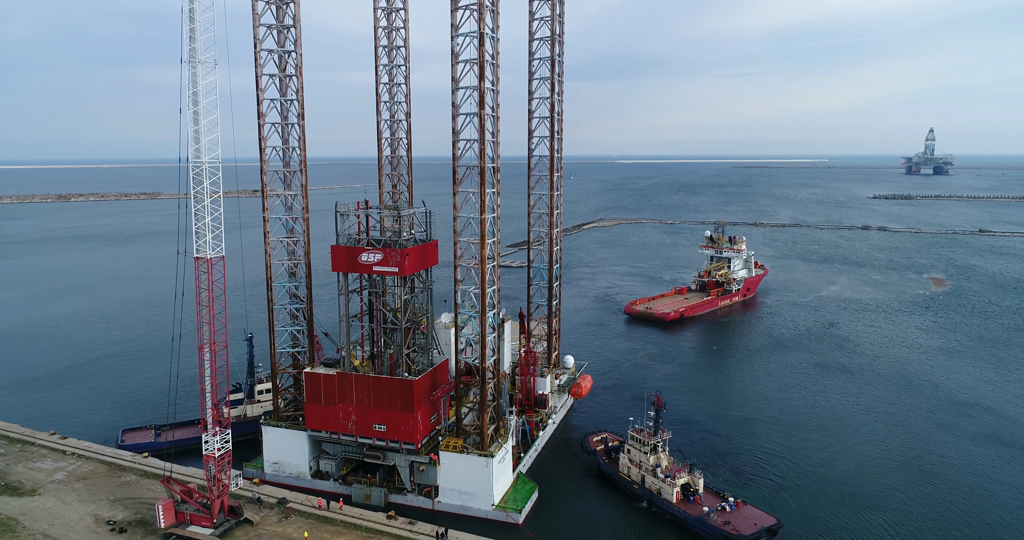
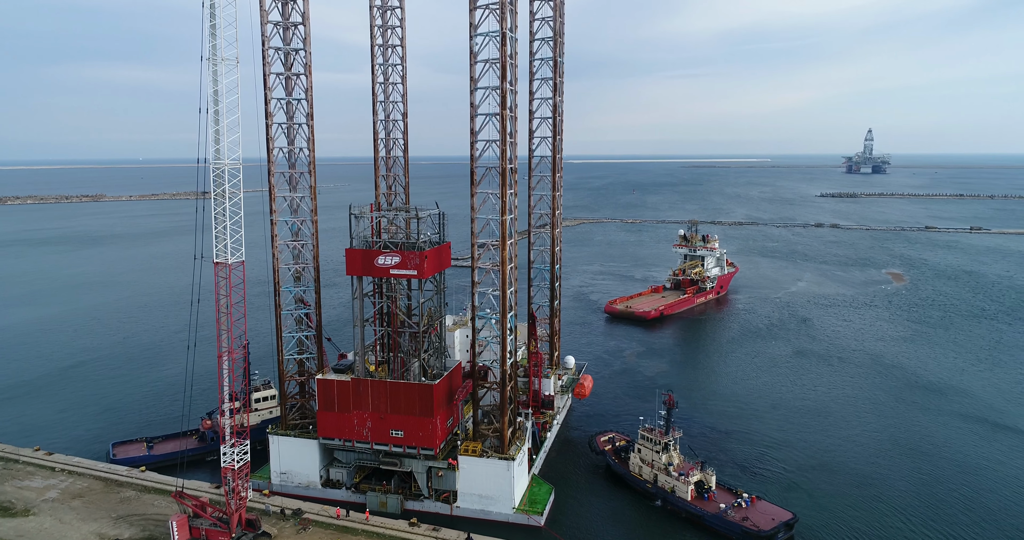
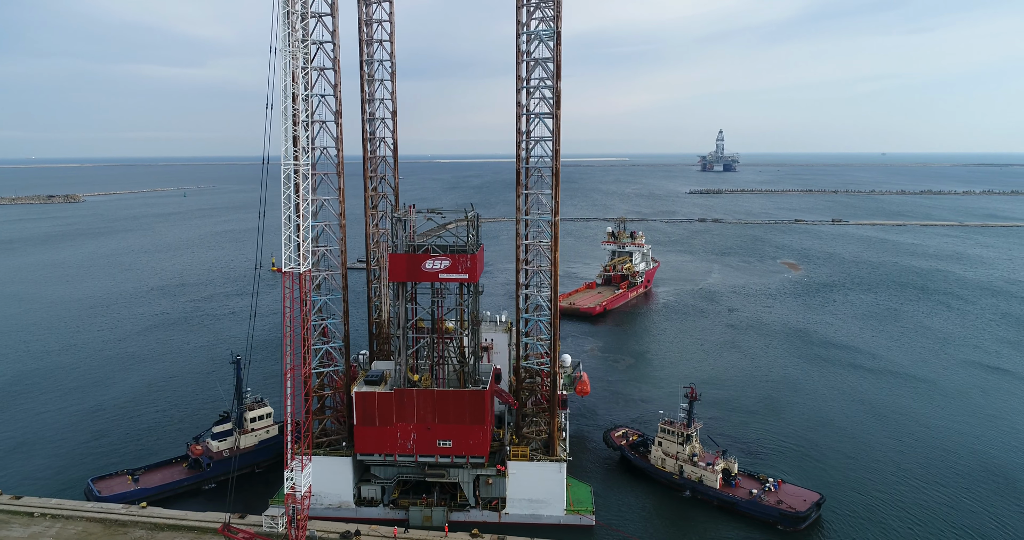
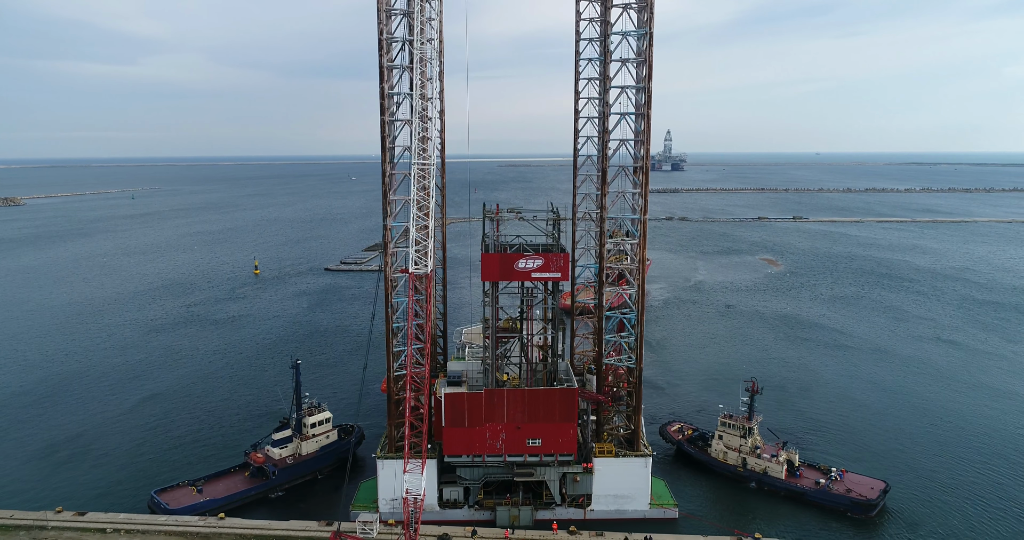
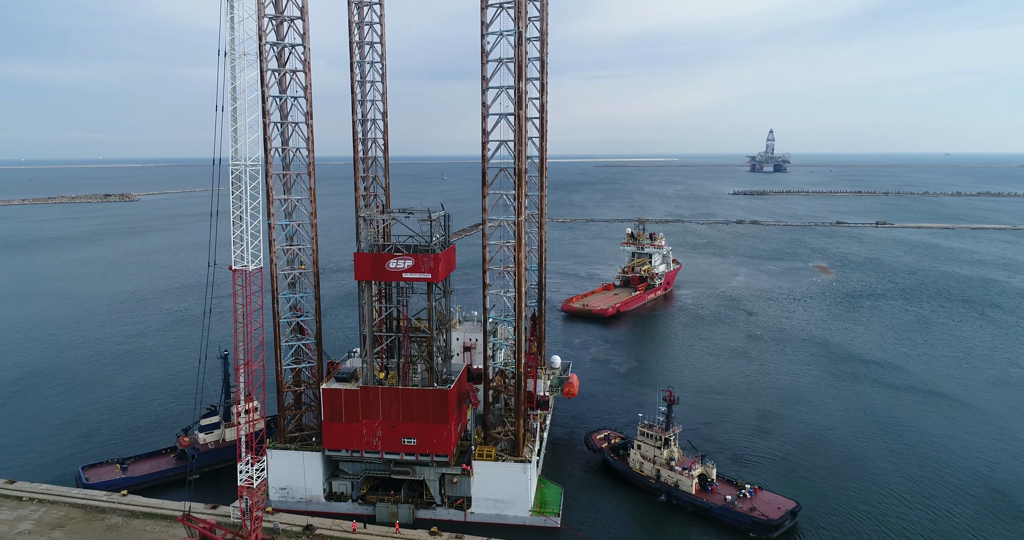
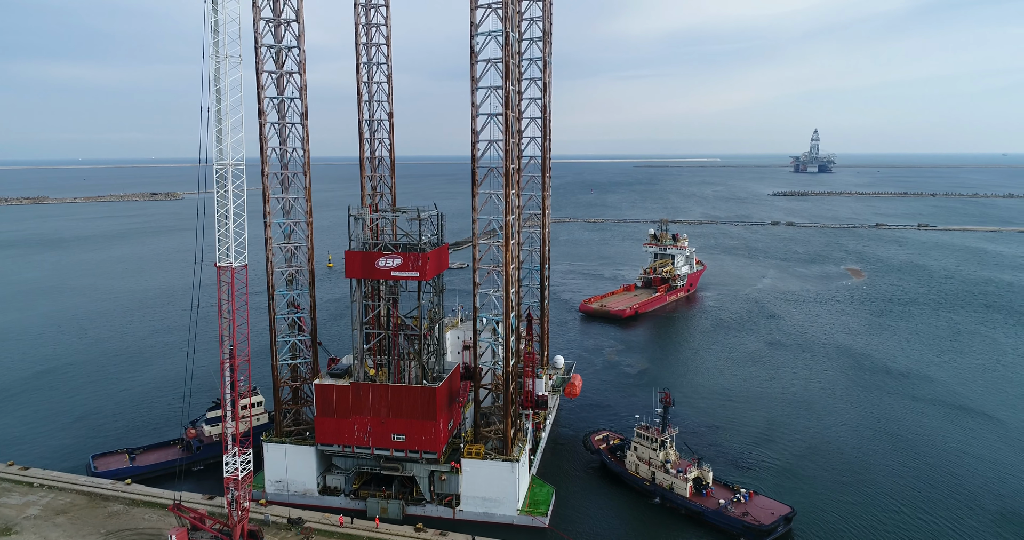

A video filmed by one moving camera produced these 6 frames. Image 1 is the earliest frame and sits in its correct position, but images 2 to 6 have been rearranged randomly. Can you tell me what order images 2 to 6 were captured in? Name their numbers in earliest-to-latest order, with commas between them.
2, 6, 5, 3, 4
